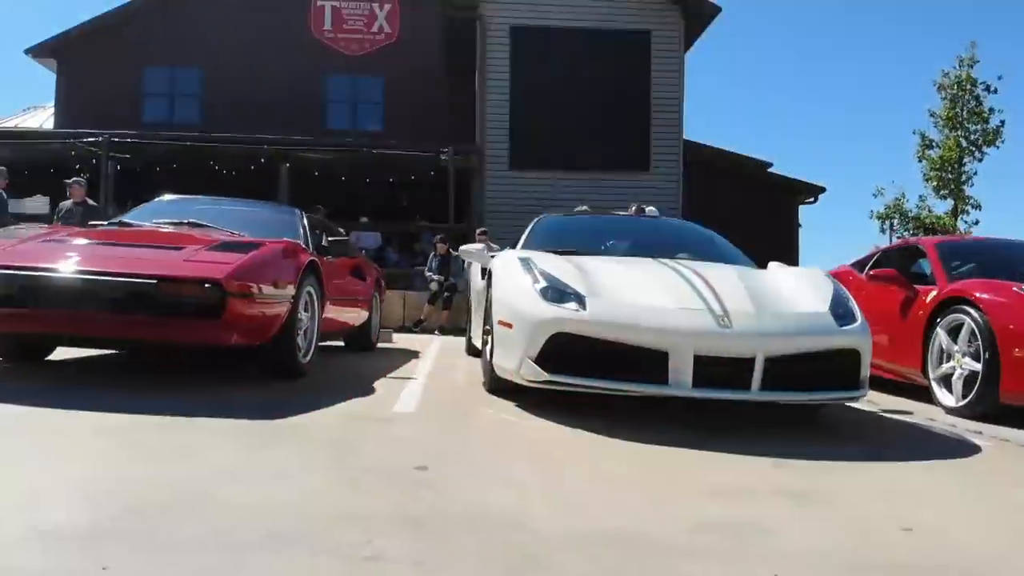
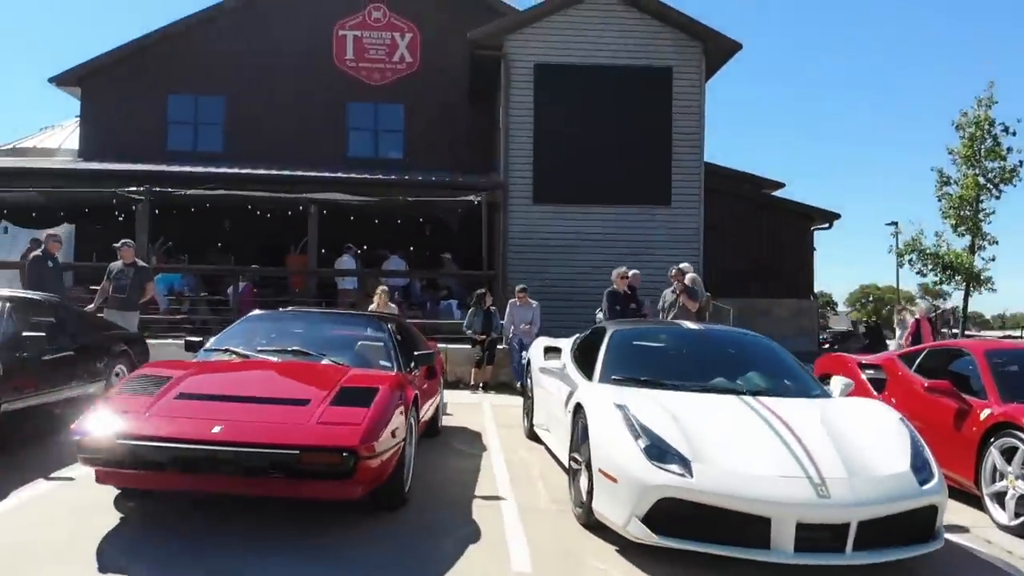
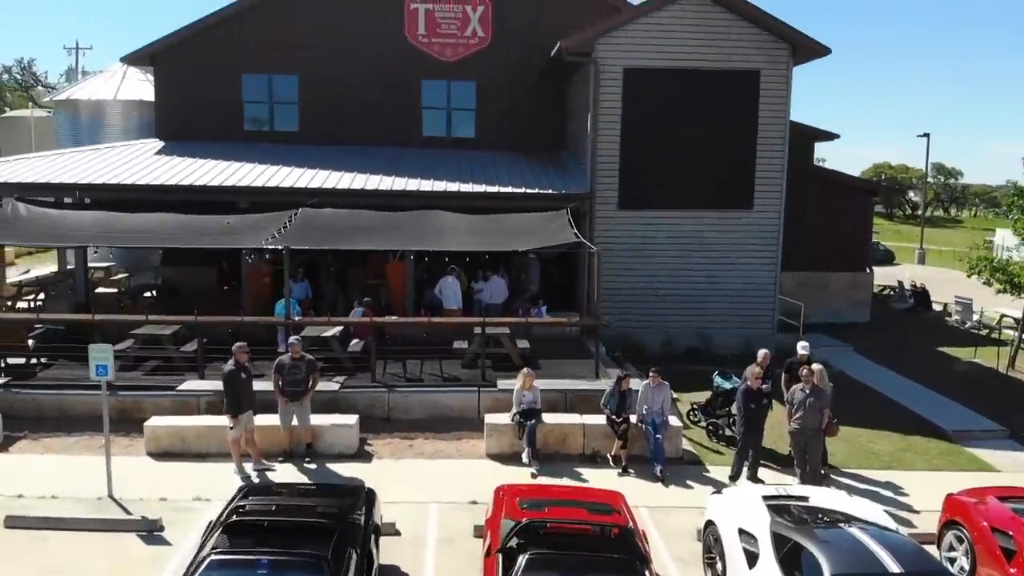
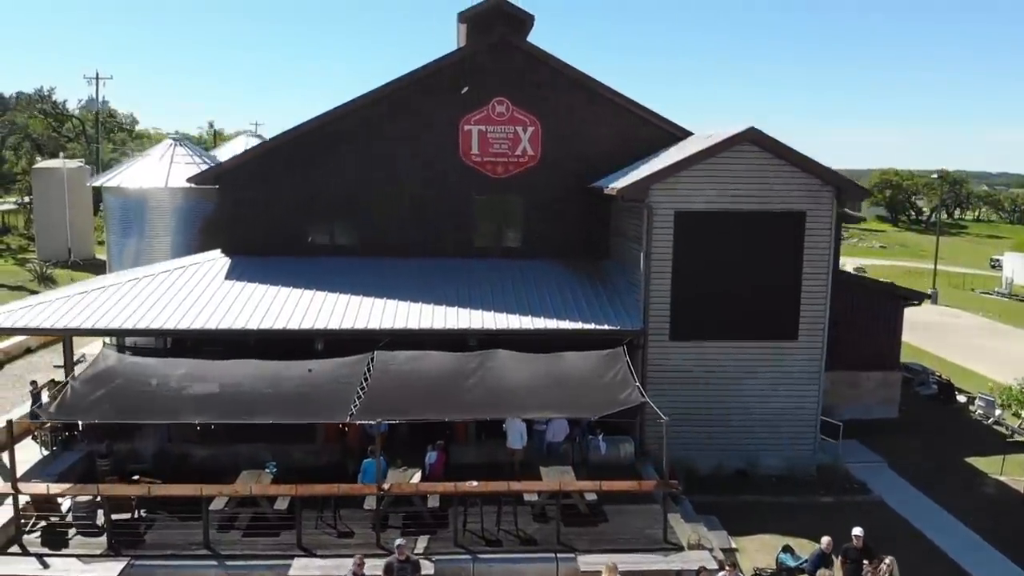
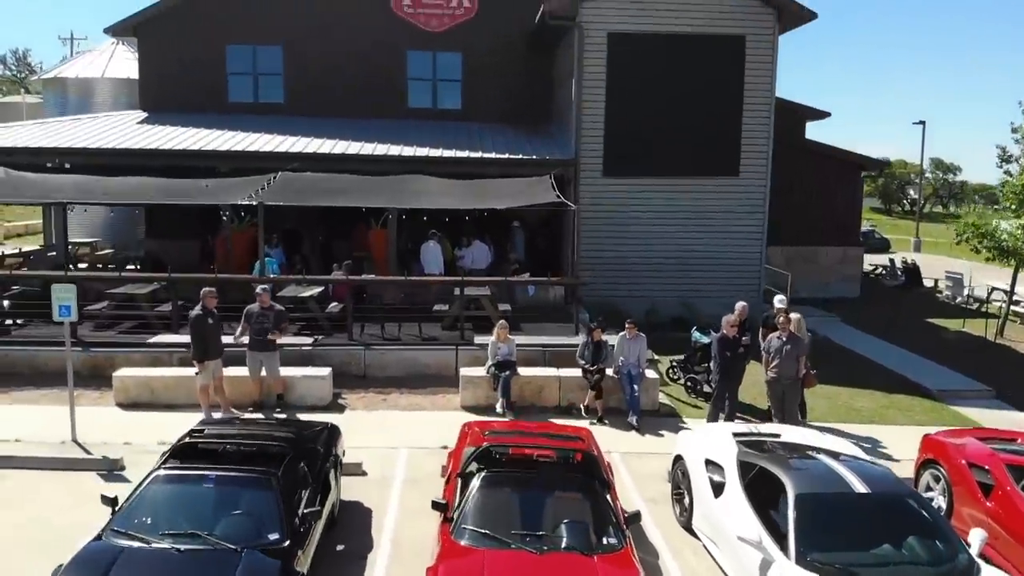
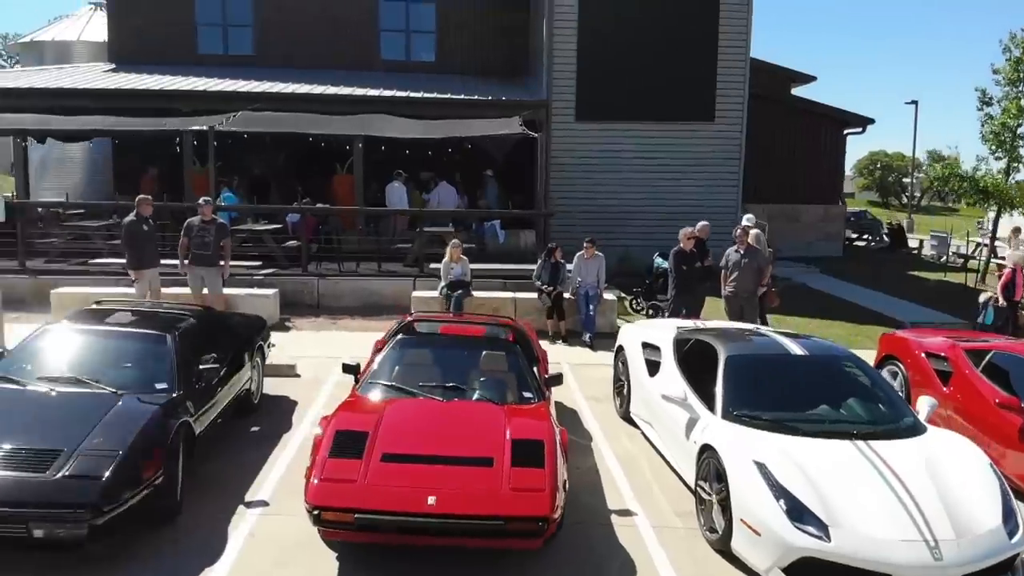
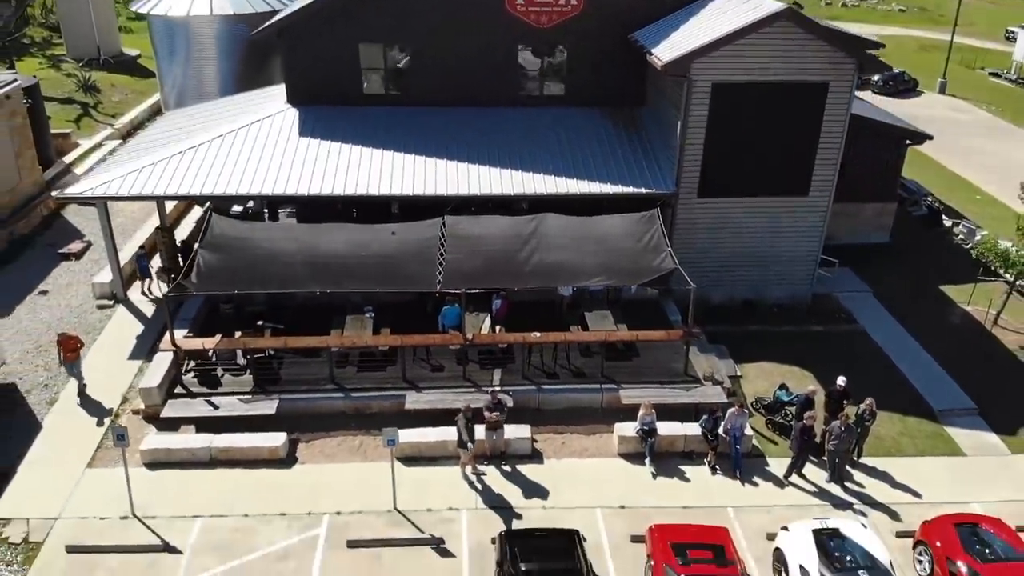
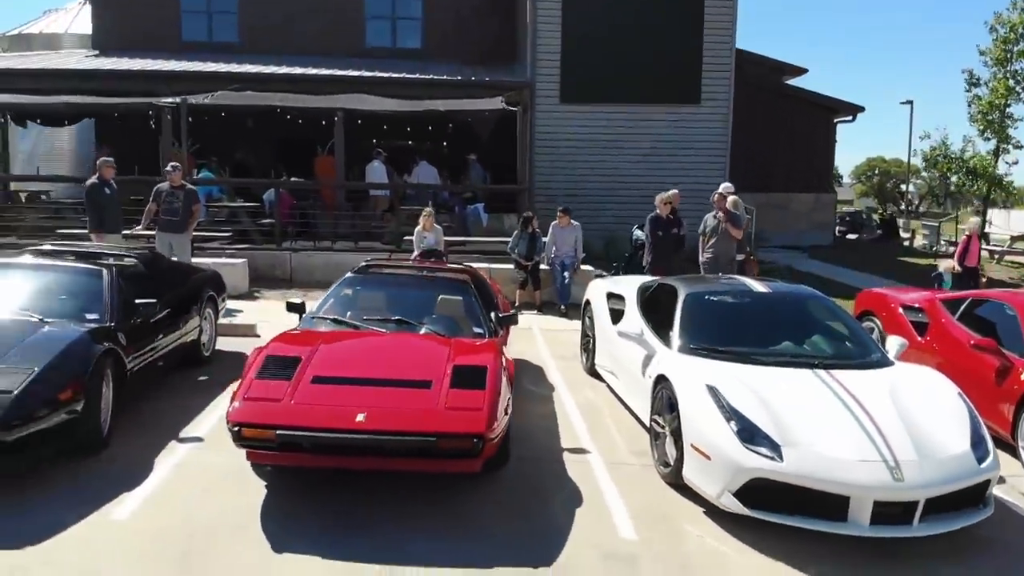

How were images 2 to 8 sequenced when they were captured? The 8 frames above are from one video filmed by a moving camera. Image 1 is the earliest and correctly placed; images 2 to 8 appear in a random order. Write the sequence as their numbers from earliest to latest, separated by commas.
2, 8, 6, 5, 3, 4, 7
